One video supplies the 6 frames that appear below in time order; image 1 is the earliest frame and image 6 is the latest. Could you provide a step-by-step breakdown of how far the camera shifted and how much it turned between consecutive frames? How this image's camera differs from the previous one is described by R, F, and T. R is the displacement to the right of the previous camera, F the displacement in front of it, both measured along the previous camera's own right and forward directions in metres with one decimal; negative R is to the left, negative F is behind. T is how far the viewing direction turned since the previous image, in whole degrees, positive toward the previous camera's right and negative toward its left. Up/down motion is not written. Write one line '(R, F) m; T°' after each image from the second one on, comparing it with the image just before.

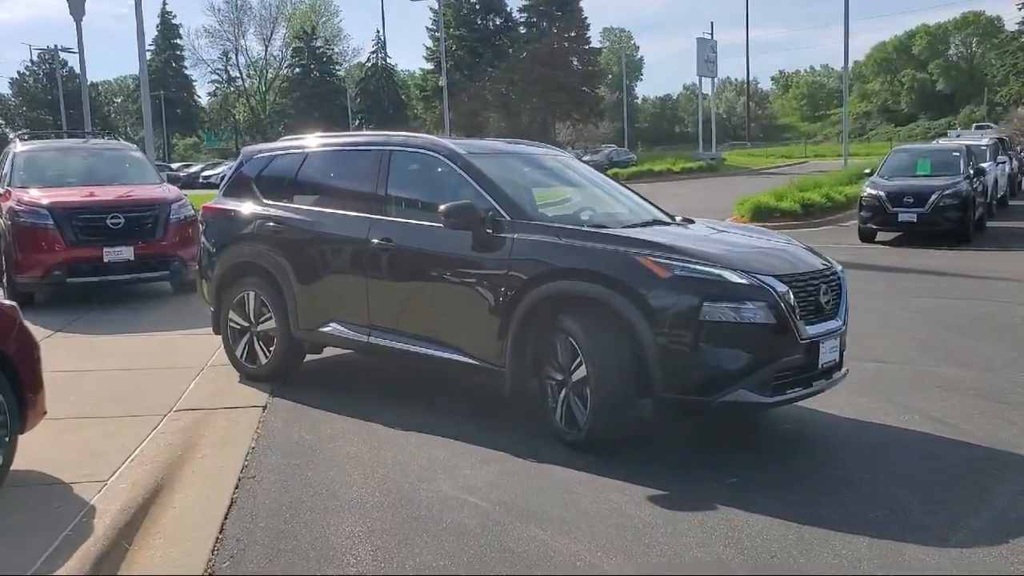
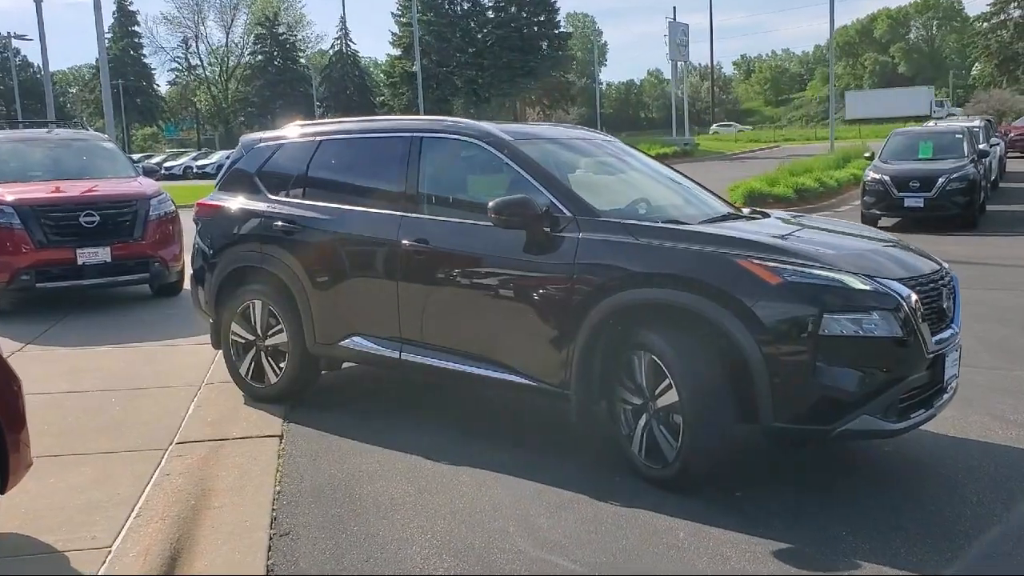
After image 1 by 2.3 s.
(-0.5, +0.8) m; +2°
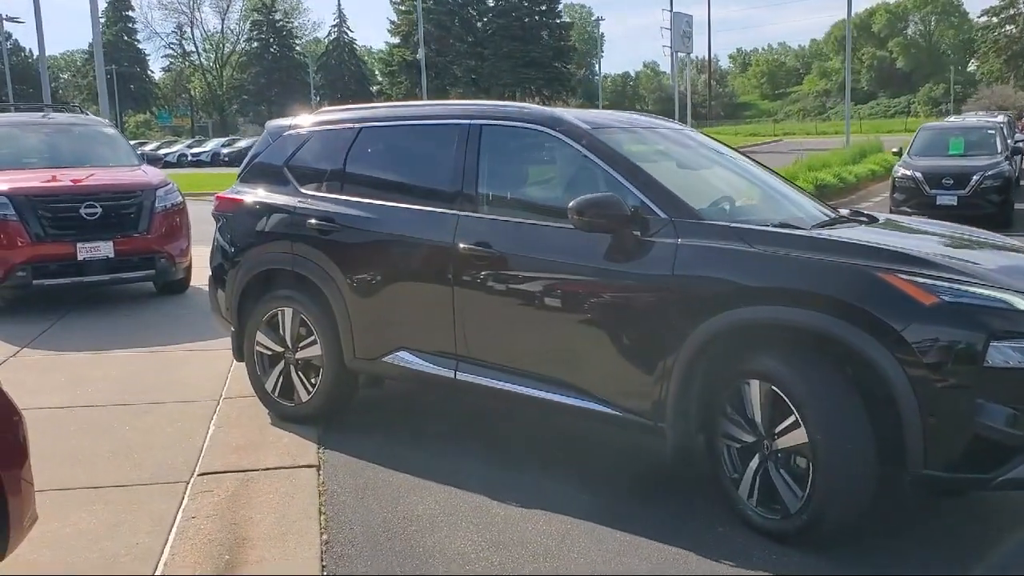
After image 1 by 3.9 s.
(-0.4, +0.7) m; 0°
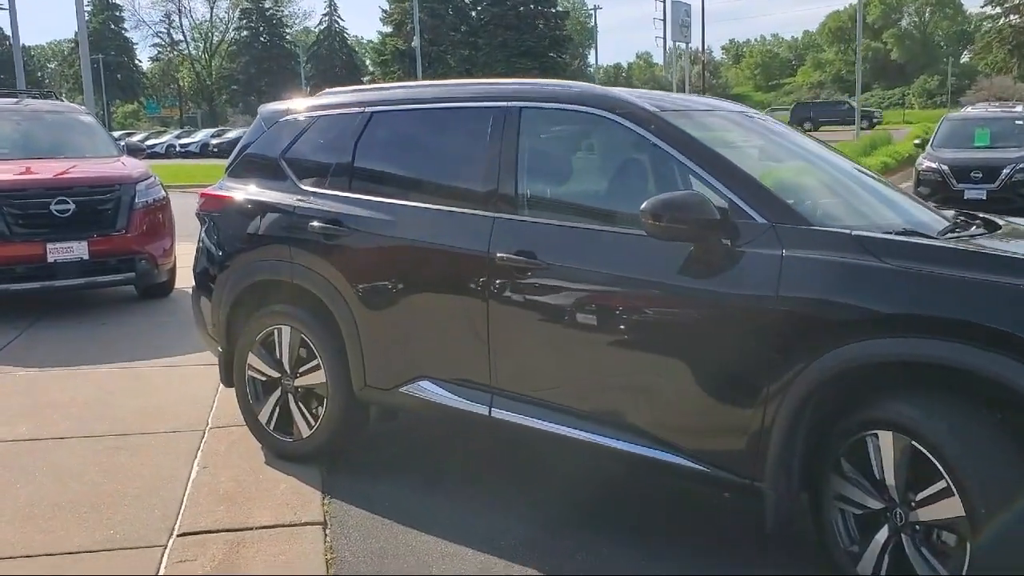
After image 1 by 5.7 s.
(-0.2, +0.8) m; +1°
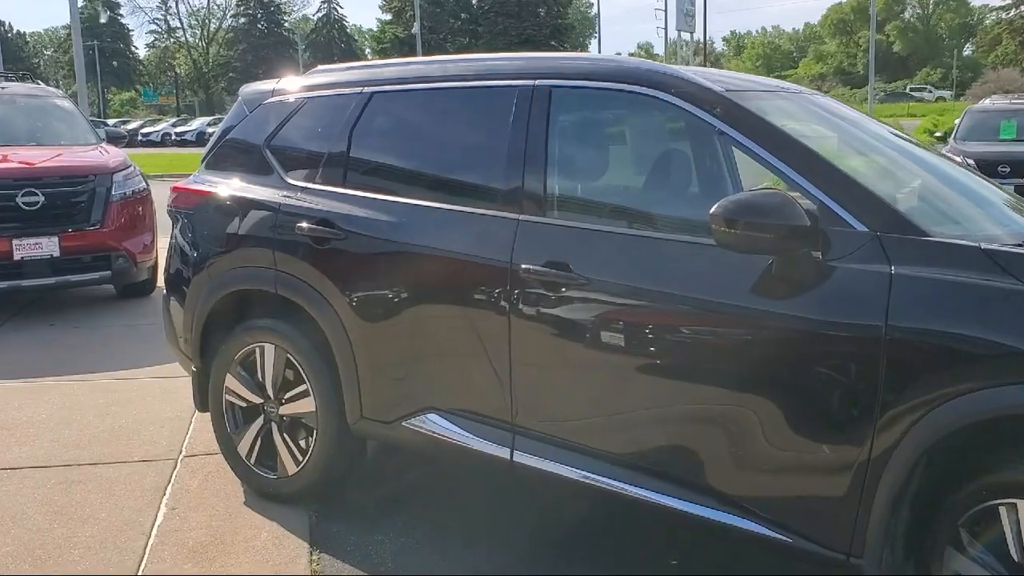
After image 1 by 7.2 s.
(-0.1, +0.7) m; 0°
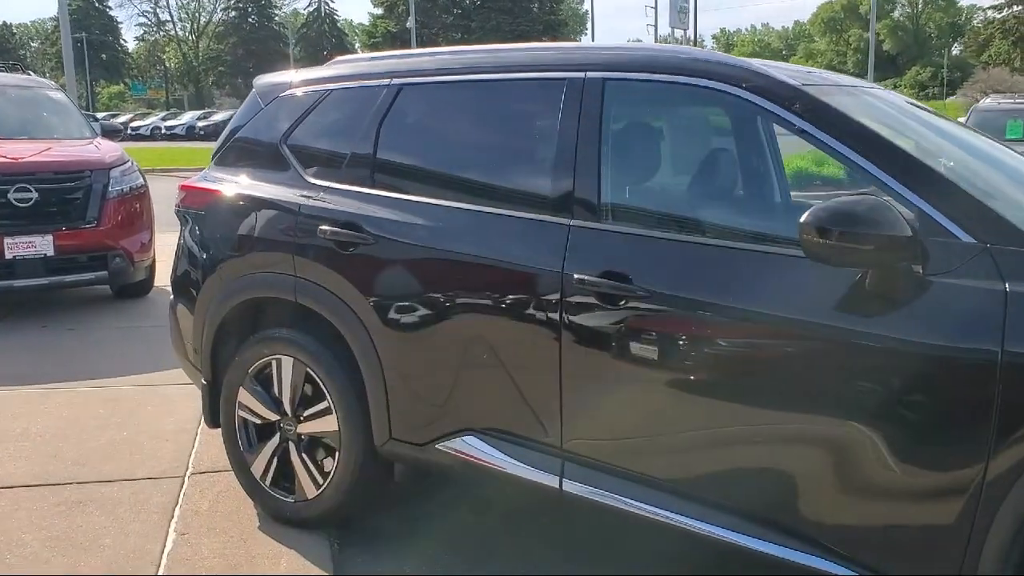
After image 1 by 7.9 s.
(-0.2, +0.3) m; +1°
